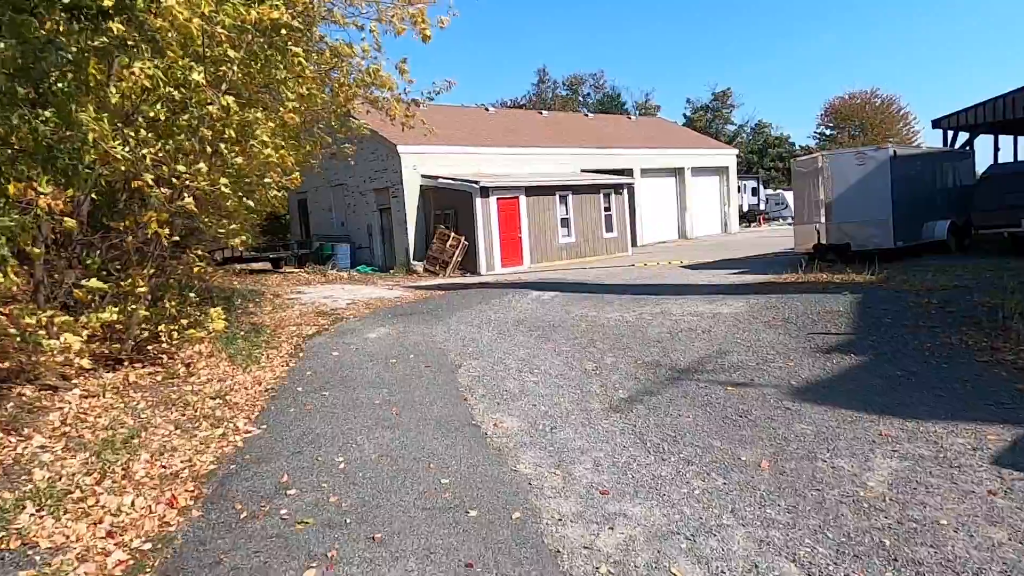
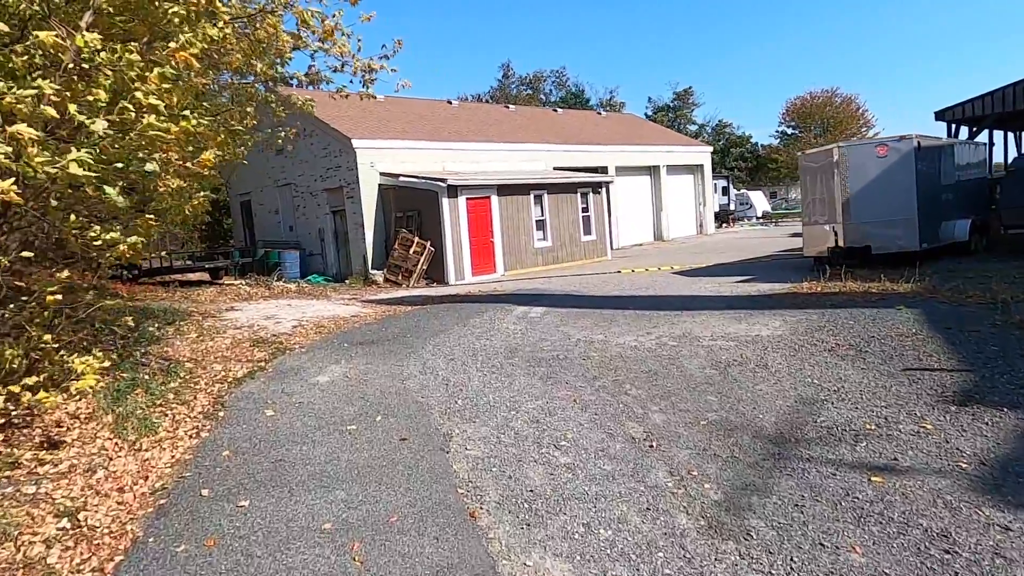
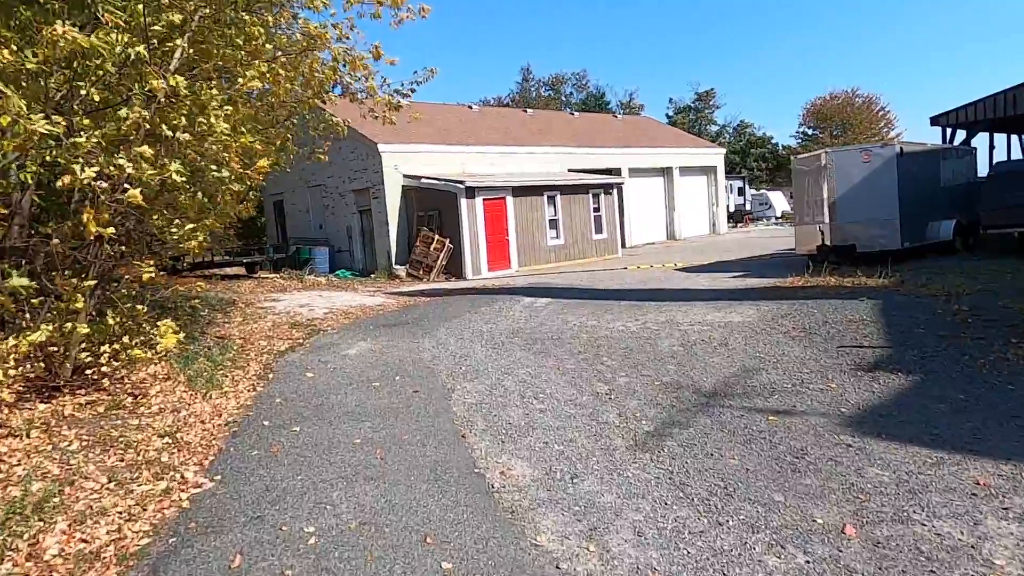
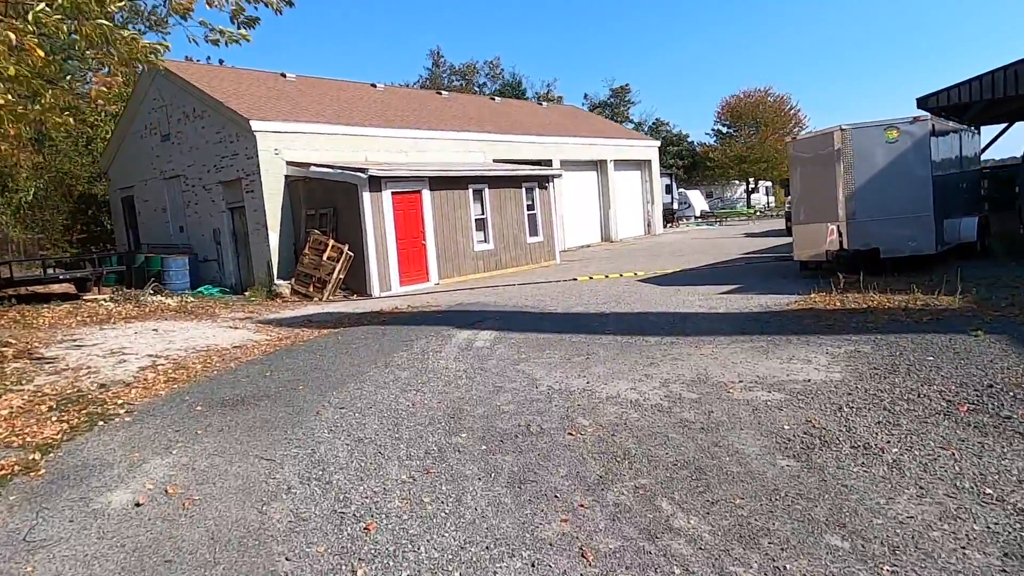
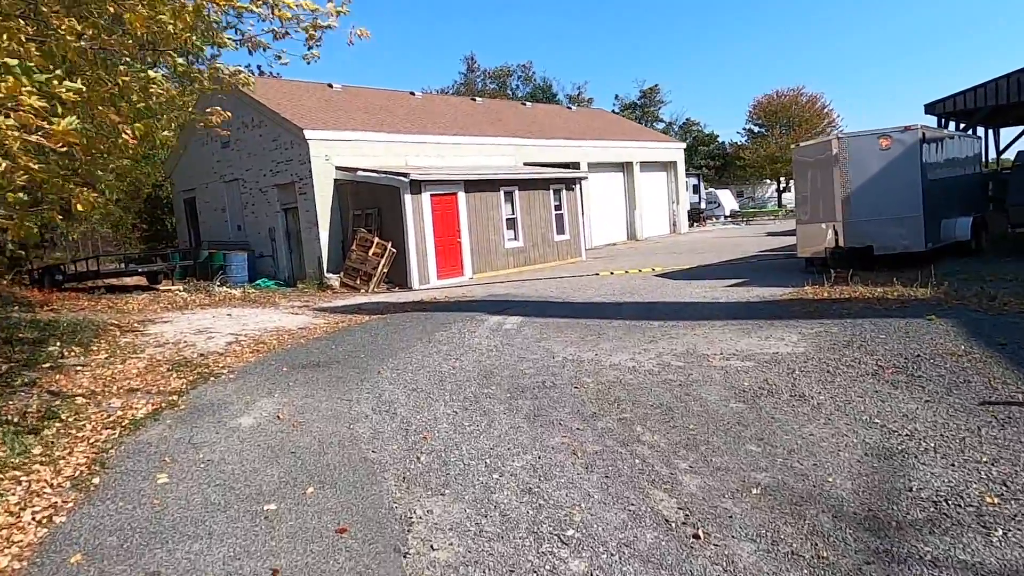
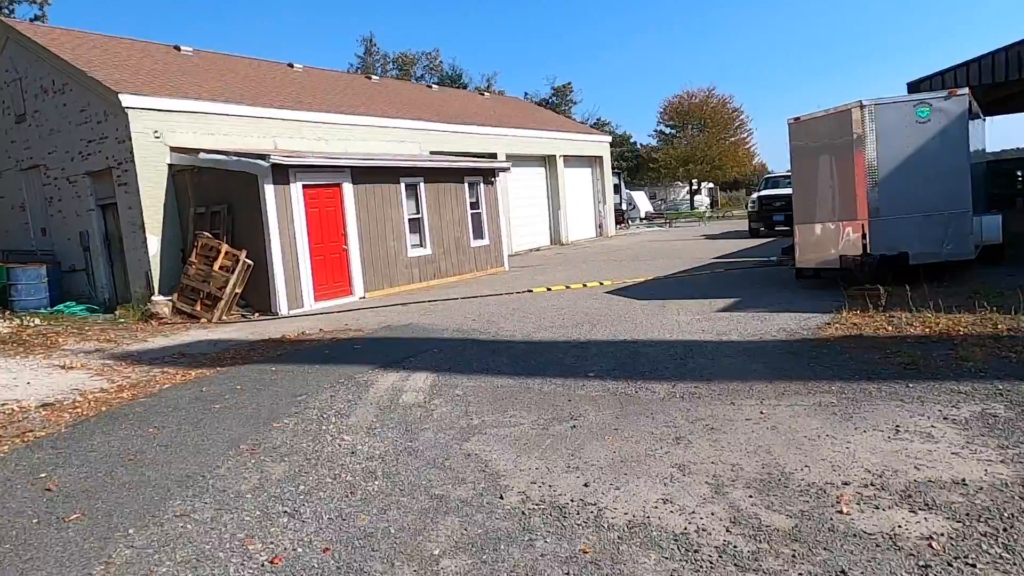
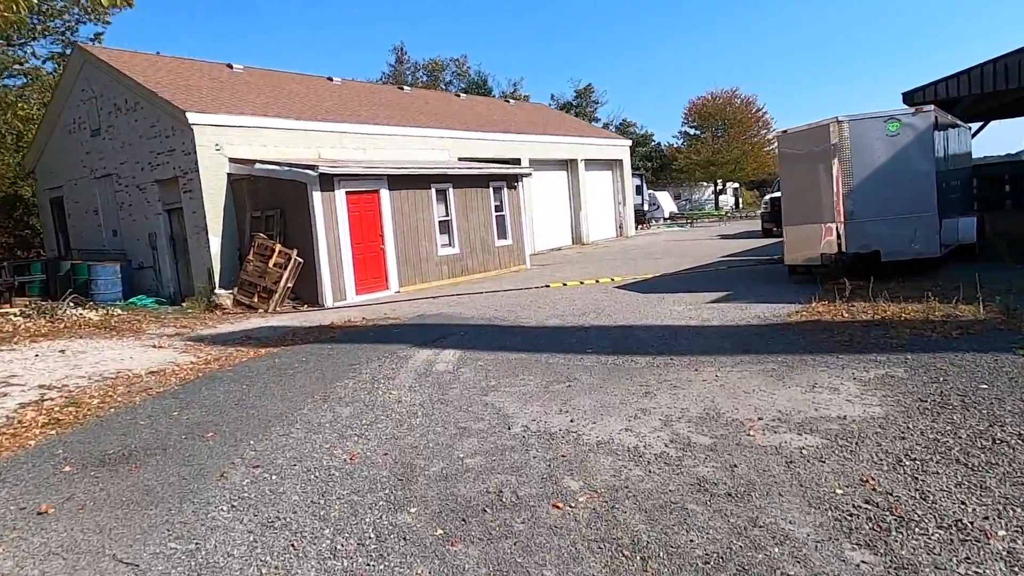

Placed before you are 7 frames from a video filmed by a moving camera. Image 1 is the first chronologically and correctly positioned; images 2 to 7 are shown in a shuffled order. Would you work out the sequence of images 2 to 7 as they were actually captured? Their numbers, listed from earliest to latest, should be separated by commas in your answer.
3, 2, 5, 4, 7, 6
